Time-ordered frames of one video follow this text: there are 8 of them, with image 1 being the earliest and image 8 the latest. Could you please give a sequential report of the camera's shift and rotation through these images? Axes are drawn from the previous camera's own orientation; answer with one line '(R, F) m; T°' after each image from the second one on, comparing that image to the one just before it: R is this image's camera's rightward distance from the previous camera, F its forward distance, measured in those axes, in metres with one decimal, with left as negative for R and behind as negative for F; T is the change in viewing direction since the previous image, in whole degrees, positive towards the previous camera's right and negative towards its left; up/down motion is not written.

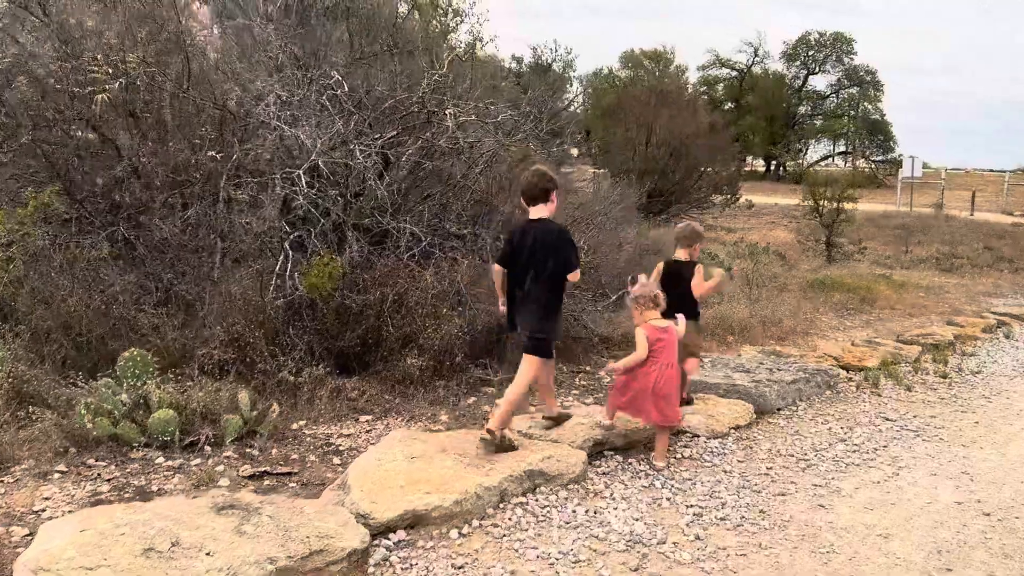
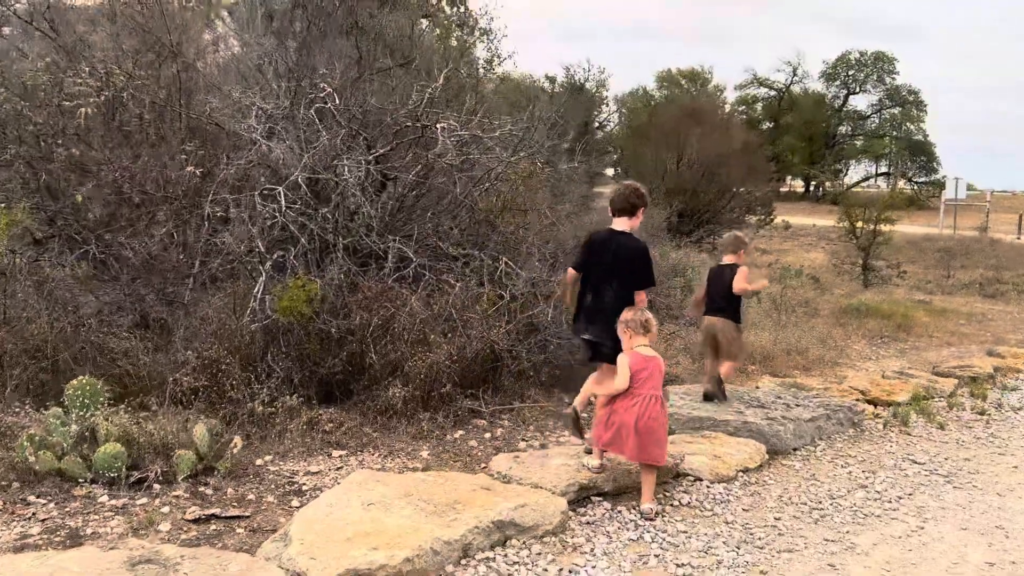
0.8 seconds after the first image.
(+0.2, +0.3) m; -2°
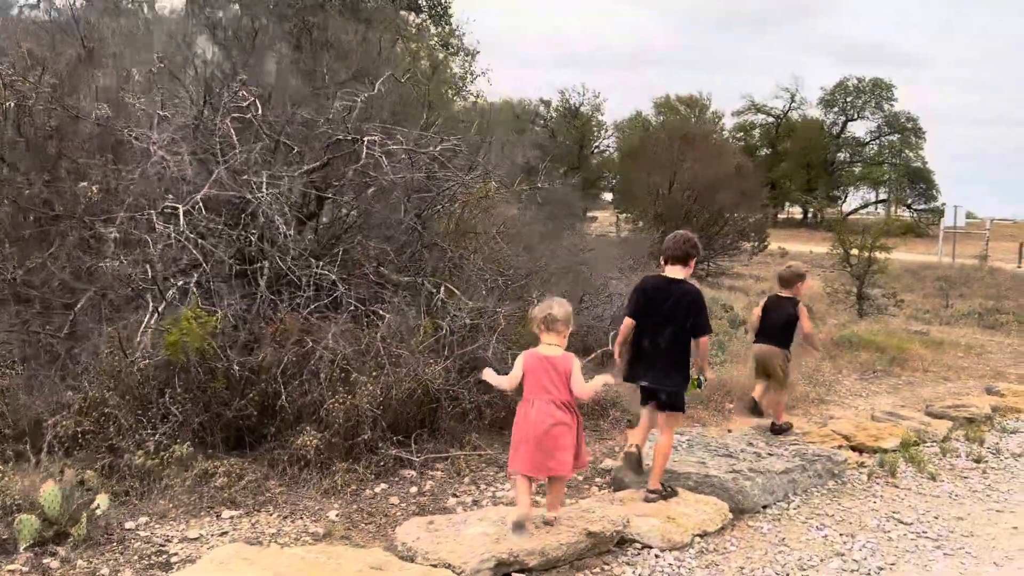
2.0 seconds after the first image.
(+0.3, +0.5) m; 0°
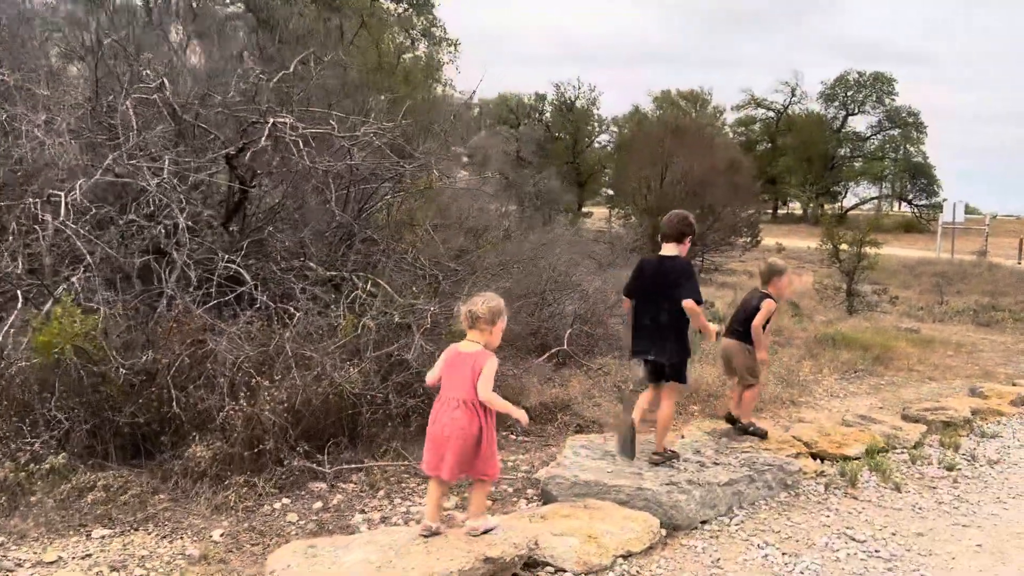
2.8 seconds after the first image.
(+0.4, +0.3) m; 0°
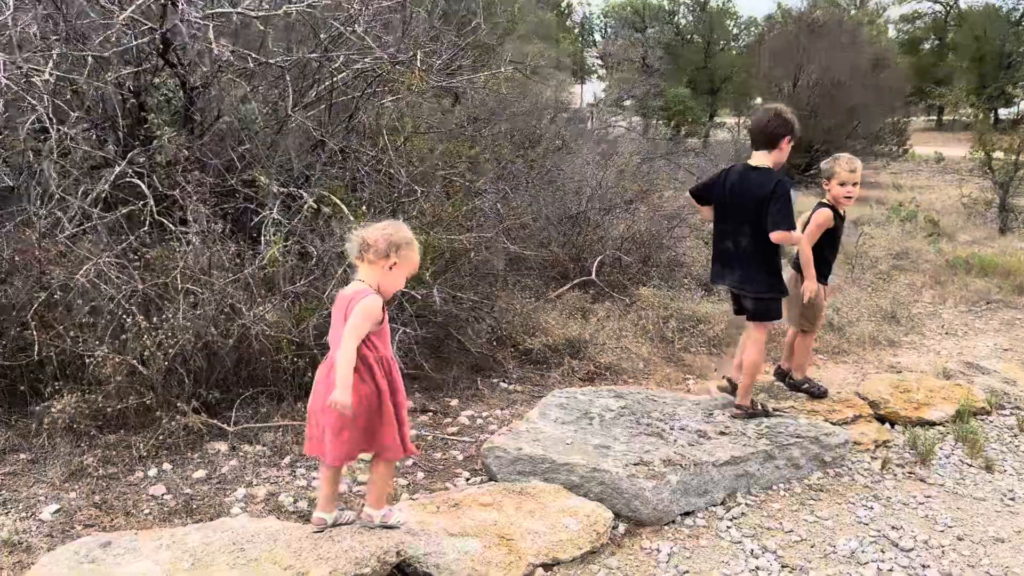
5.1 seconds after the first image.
(+0.7, +0.9) m; -9°
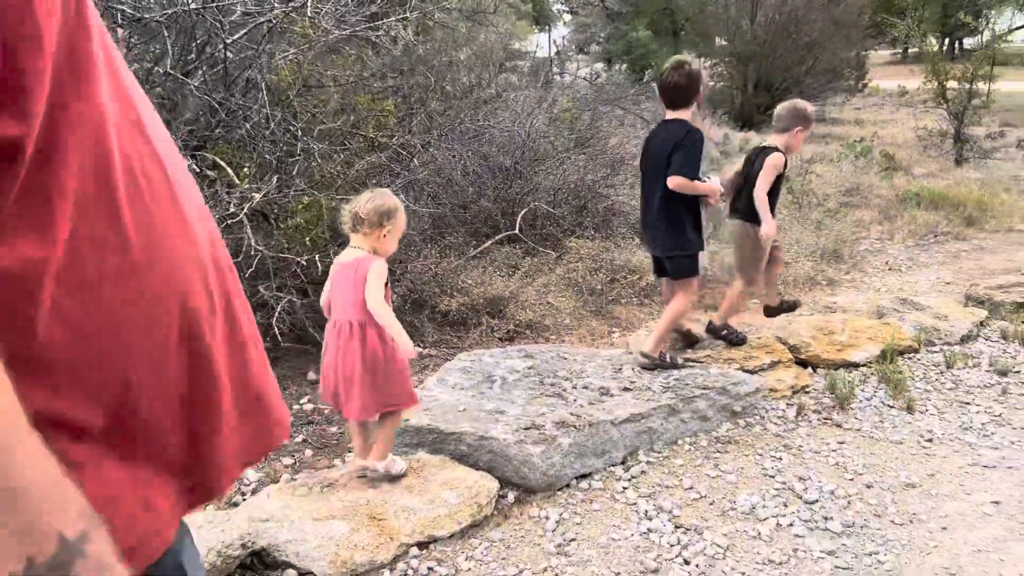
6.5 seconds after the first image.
(+0.3, +0.2) m; +1°
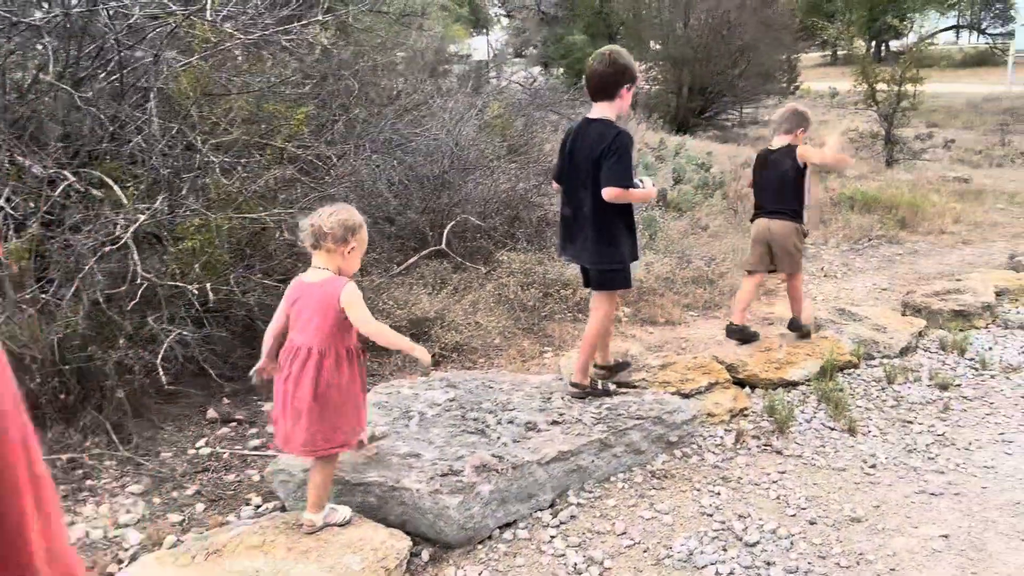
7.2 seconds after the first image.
(+0.1, +0.3) m; +4°
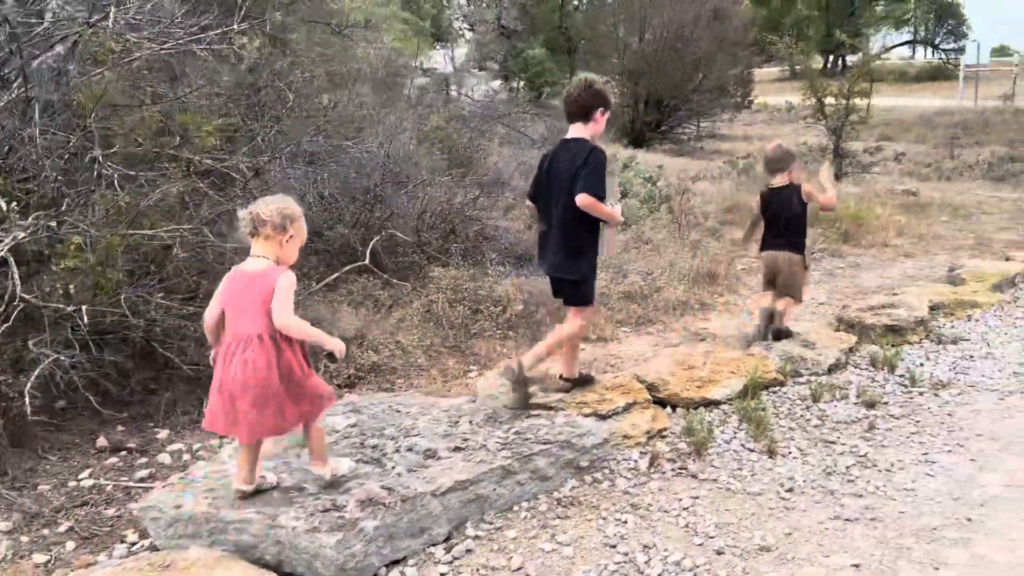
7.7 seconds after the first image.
(+0.2, +0.1) m; +2°
